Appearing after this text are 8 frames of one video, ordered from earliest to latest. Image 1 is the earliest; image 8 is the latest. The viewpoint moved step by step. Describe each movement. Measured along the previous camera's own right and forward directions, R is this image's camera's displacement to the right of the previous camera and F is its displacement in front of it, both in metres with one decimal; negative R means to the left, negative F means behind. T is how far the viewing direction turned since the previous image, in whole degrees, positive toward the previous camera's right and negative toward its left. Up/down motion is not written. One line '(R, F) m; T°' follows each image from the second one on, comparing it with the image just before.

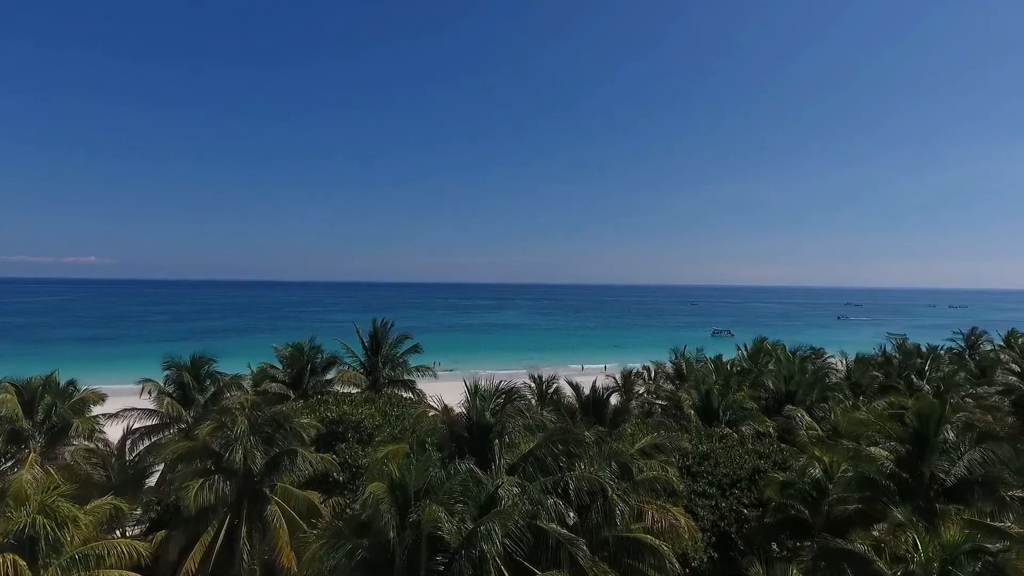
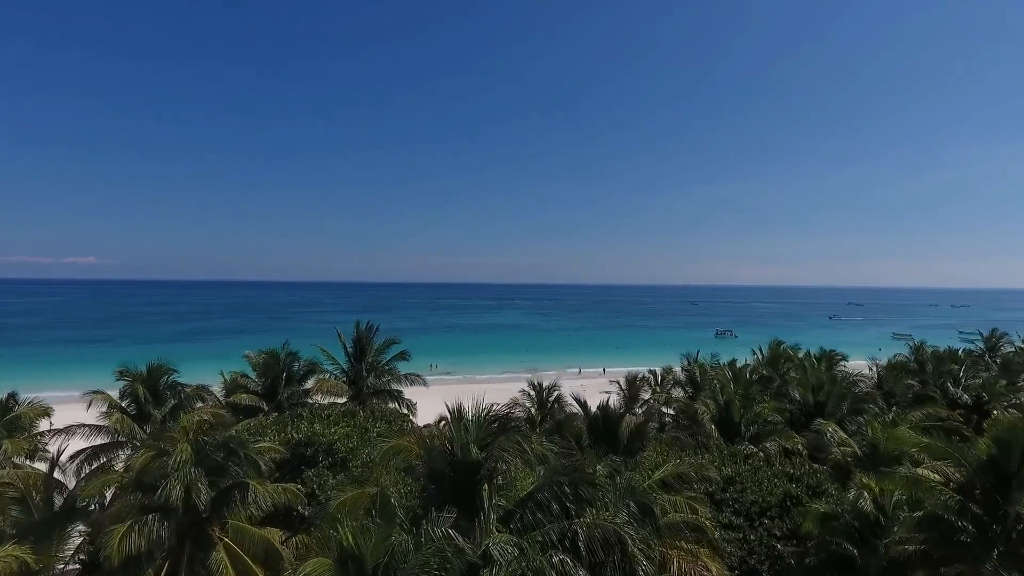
(+0.1, +1.6) m; 0°
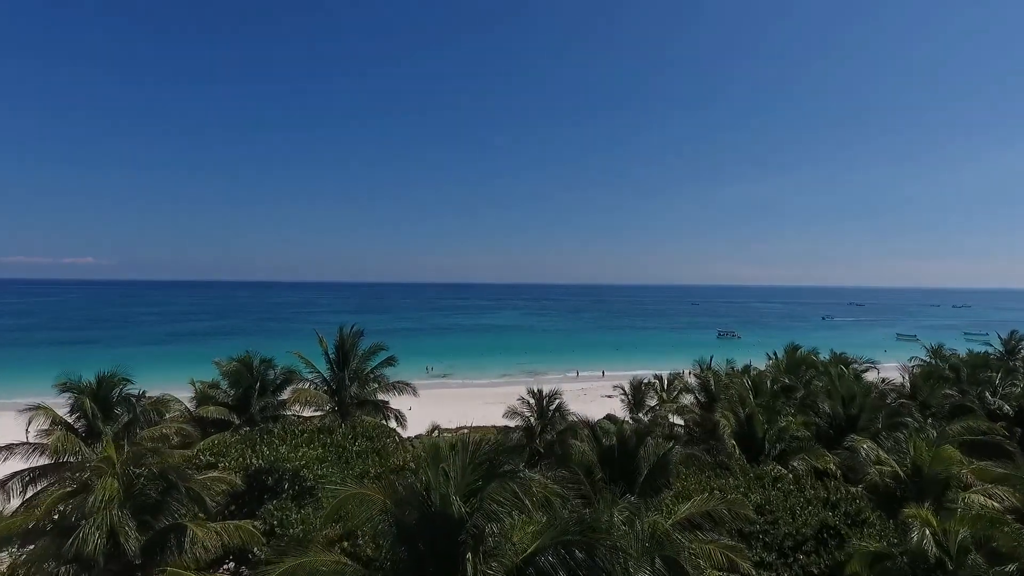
(+0.1, +1.4) m; 0°
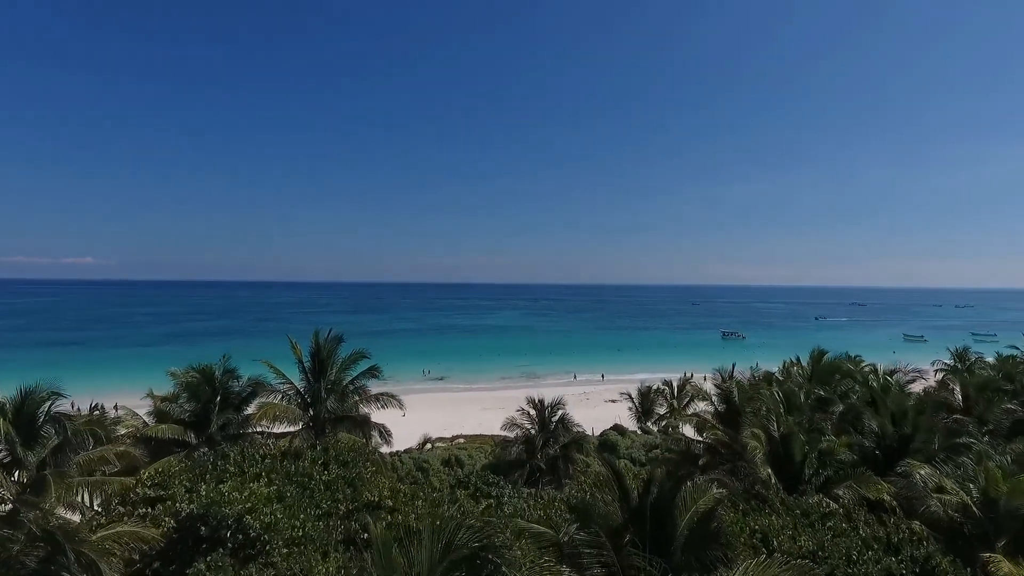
(0.0, +1.7) m; 0°
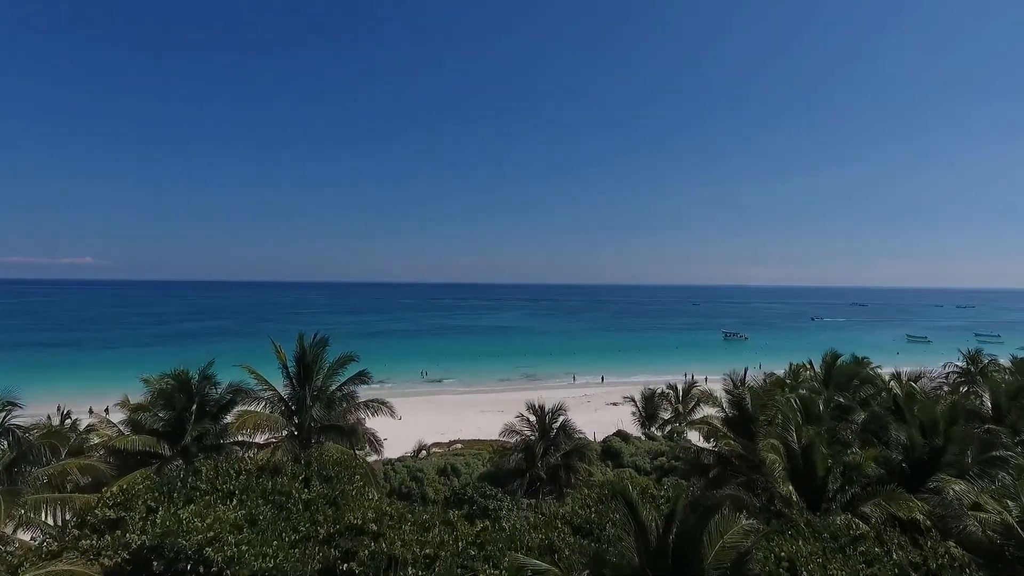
(0.0, +0.8) m; 0°
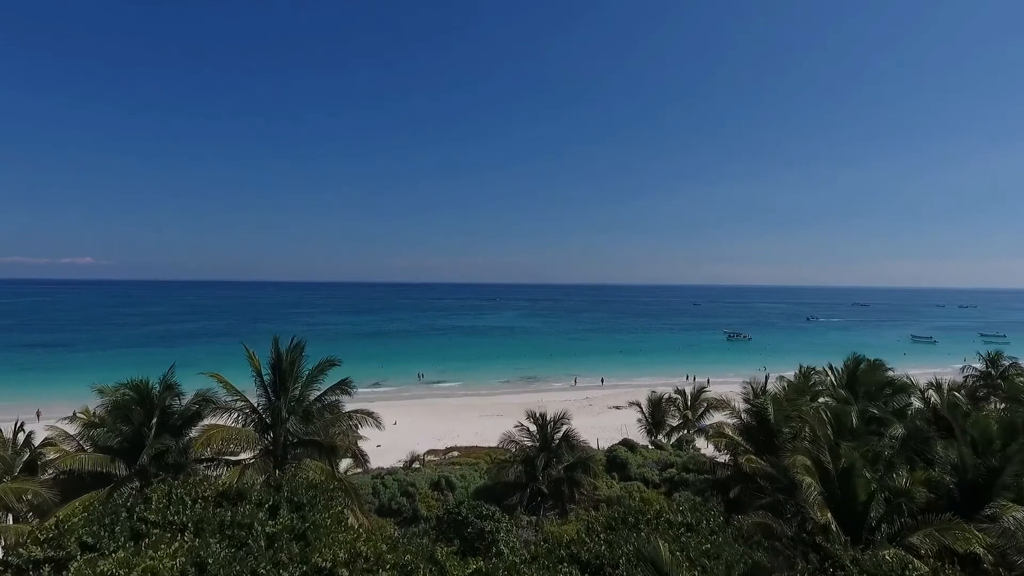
(0.0, +1.2) m; 0°
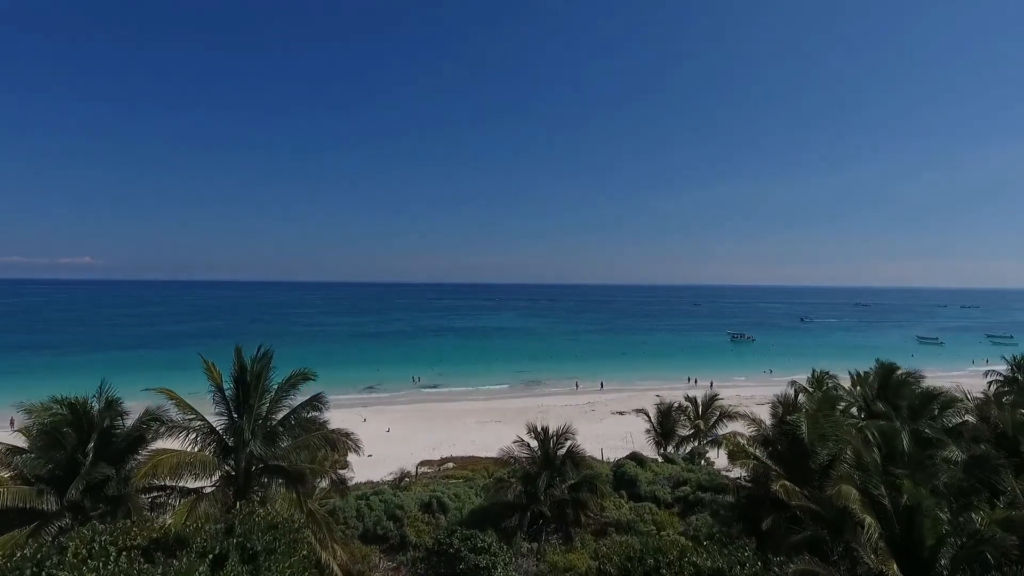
(0.0, +1.4) m; 0°
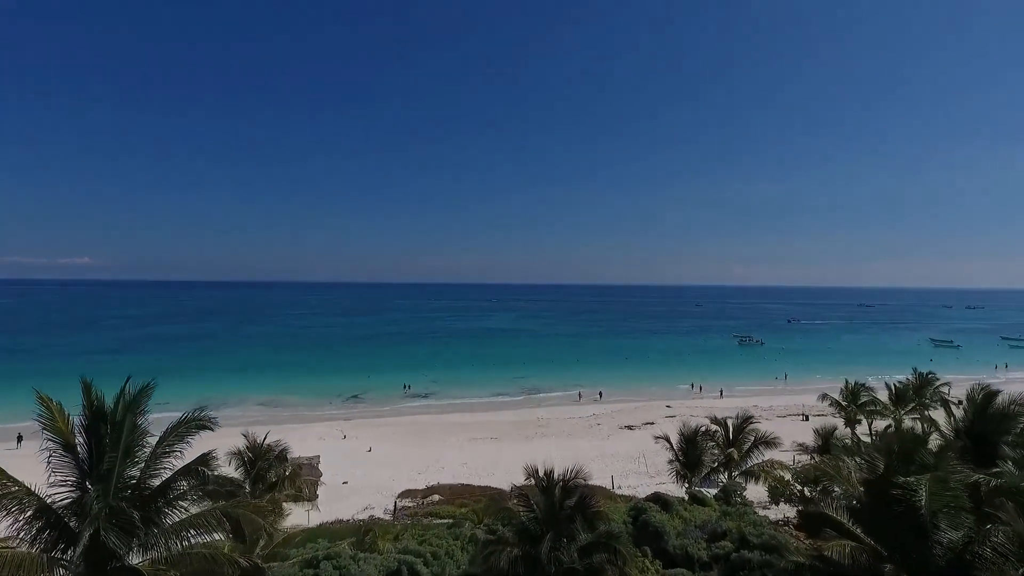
(+0.1, +3.2) m; 0°
